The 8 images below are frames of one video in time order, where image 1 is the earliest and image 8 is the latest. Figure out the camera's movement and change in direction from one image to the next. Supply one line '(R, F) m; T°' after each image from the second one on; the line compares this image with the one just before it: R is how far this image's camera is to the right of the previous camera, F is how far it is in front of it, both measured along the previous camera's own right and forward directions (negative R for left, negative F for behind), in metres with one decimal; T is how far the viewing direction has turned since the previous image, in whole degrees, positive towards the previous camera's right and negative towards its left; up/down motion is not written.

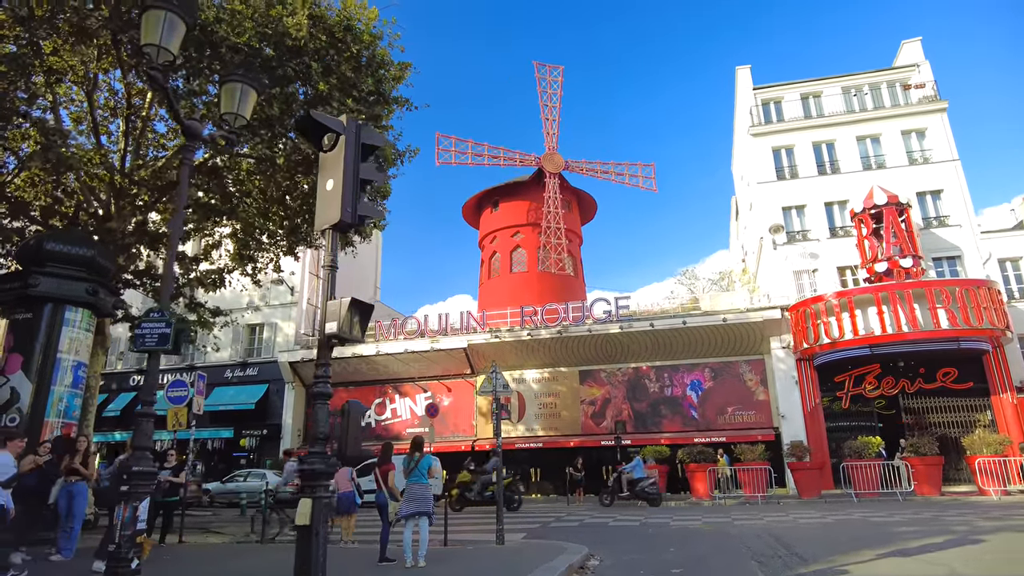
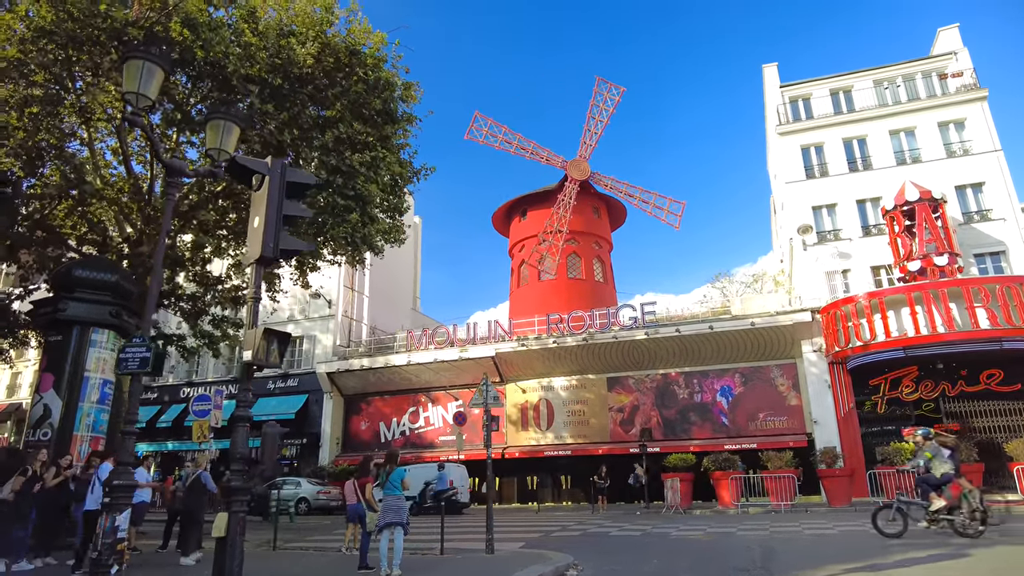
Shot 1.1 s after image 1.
(+0.9, -0.2) m; -5°
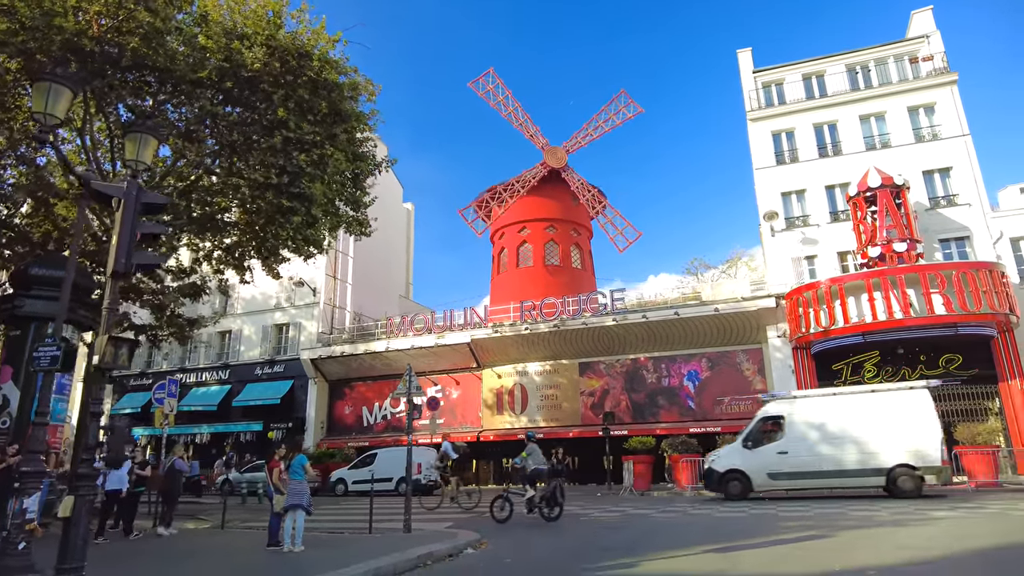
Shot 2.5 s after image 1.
(+1.4, -0.4) m; -2°
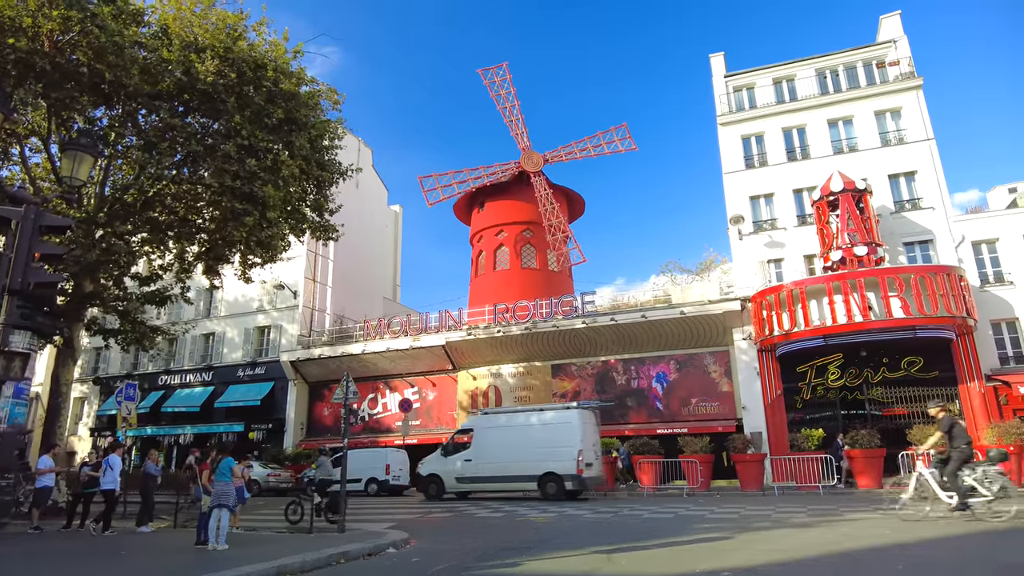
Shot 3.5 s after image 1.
(+1.1, -0.3) m; -1°
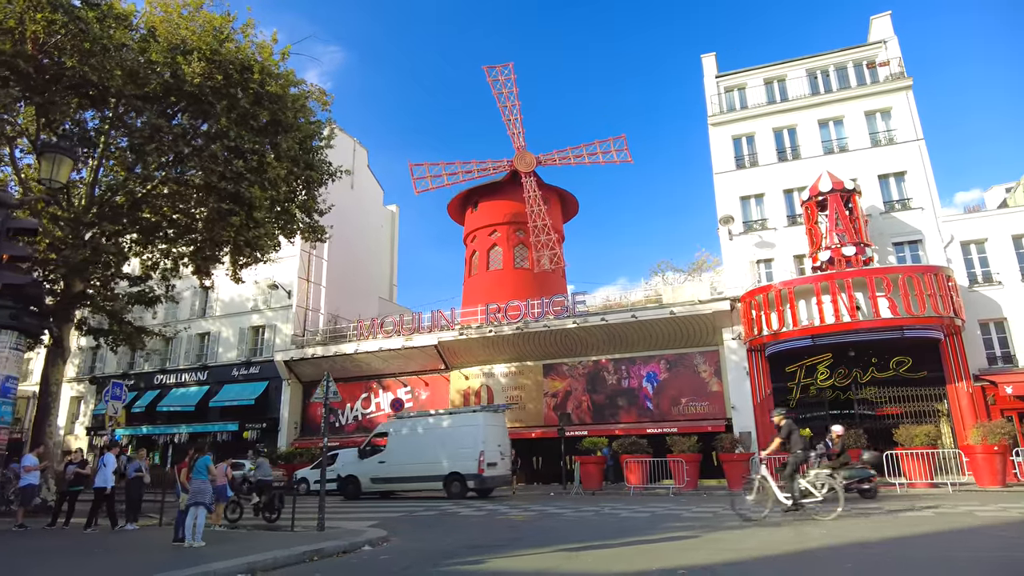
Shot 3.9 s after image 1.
(+0.3, -0.1) m; 0°
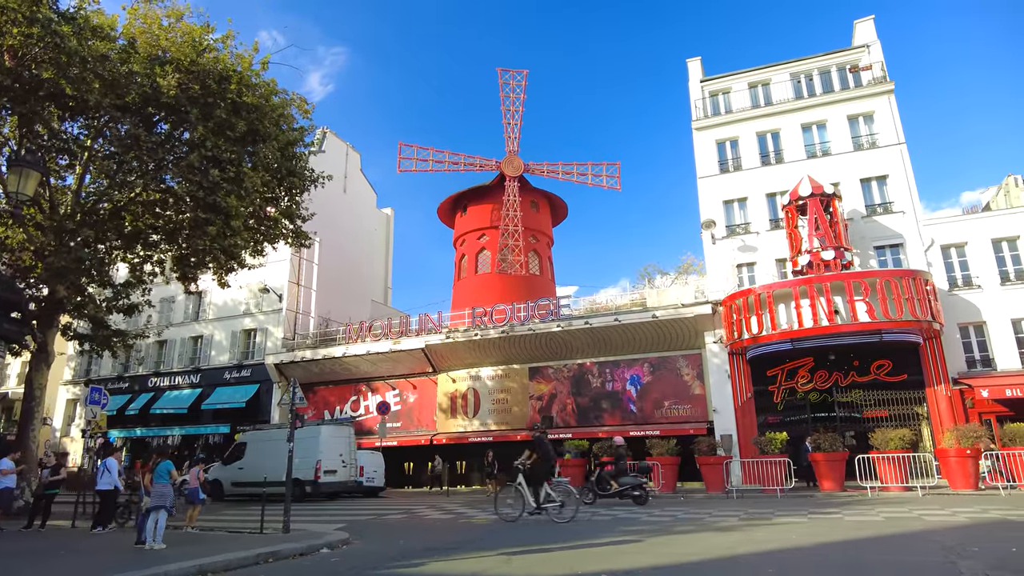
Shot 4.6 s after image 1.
(+0.6, -0.2) m; -1°
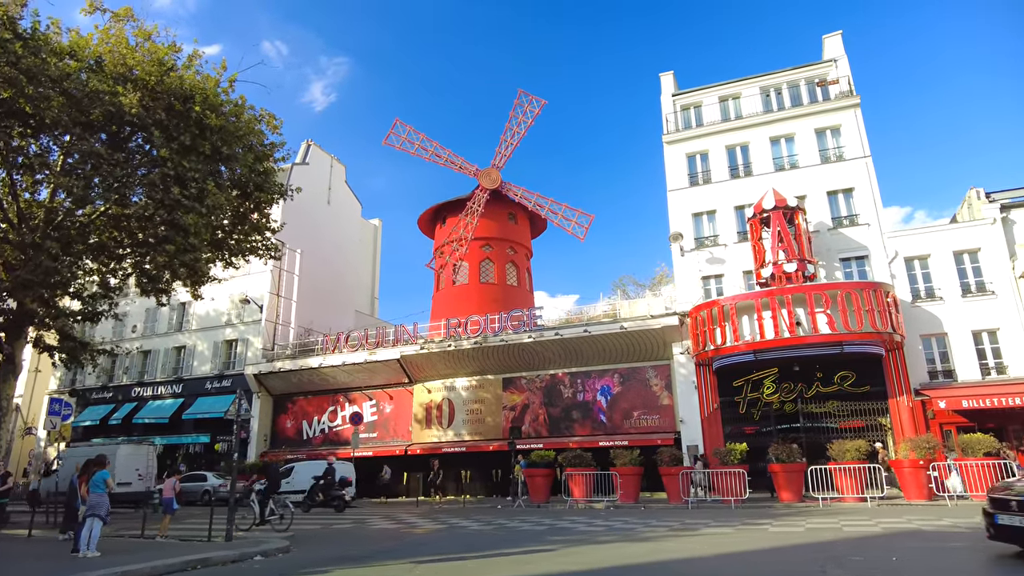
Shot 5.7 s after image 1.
(+1.0, -0.2) m; 0°
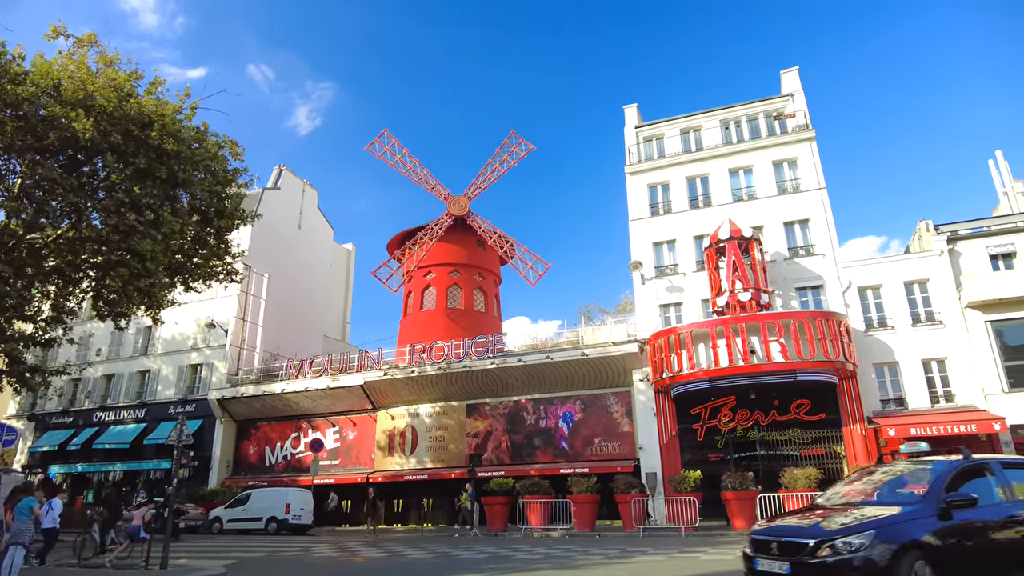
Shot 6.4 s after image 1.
(+0.7, -0.2) m; +1°
